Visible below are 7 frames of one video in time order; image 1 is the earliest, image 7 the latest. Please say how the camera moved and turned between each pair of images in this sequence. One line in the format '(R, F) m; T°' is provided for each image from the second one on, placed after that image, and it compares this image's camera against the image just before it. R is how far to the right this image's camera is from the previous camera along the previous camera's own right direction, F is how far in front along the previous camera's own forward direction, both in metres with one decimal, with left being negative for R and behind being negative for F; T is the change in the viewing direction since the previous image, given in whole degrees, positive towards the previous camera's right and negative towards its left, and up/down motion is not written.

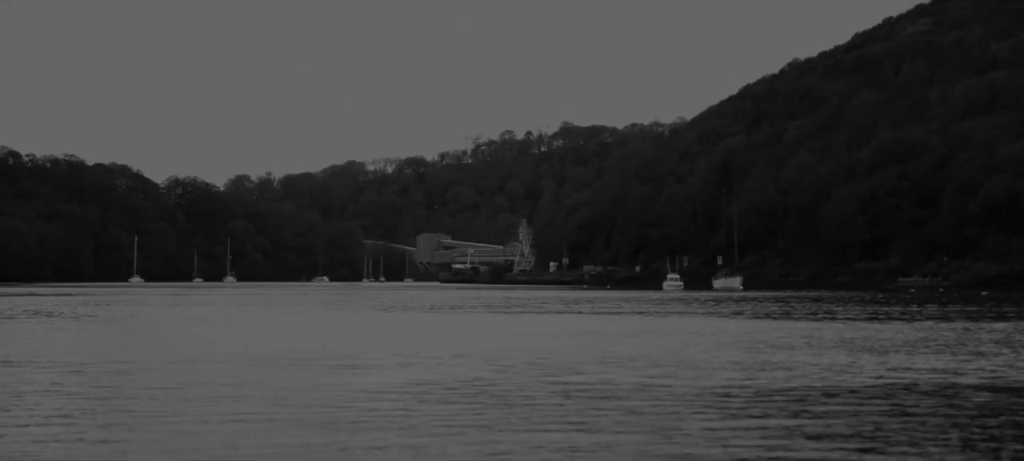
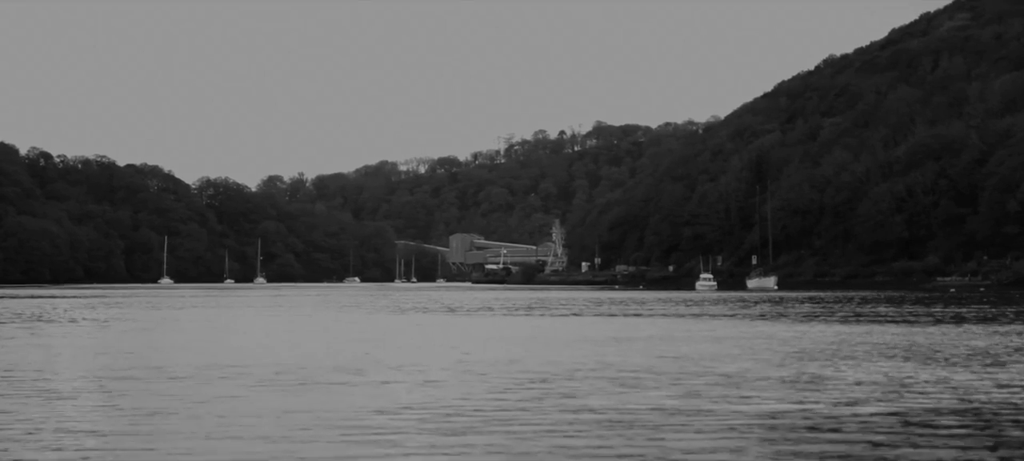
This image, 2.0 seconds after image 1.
(+0.3, +2.2) m; -1°
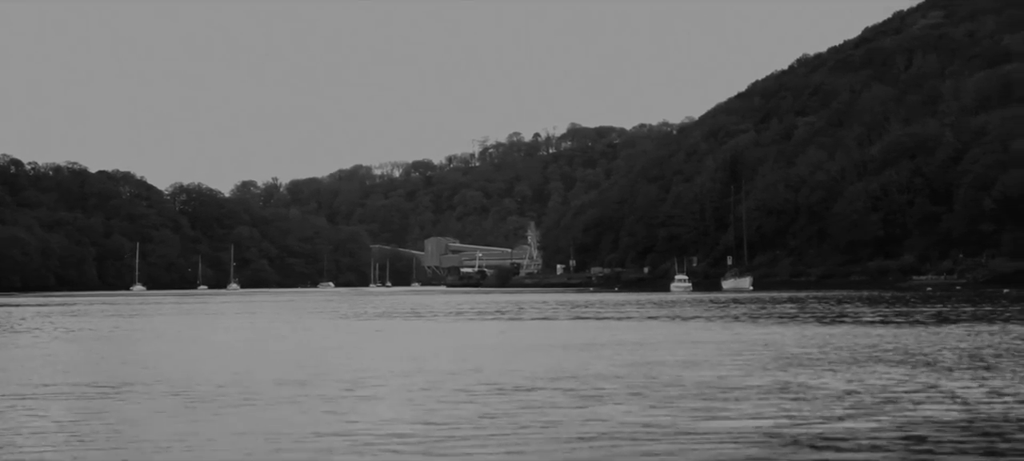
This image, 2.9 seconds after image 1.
(+0.2, +1.1) m; +1°
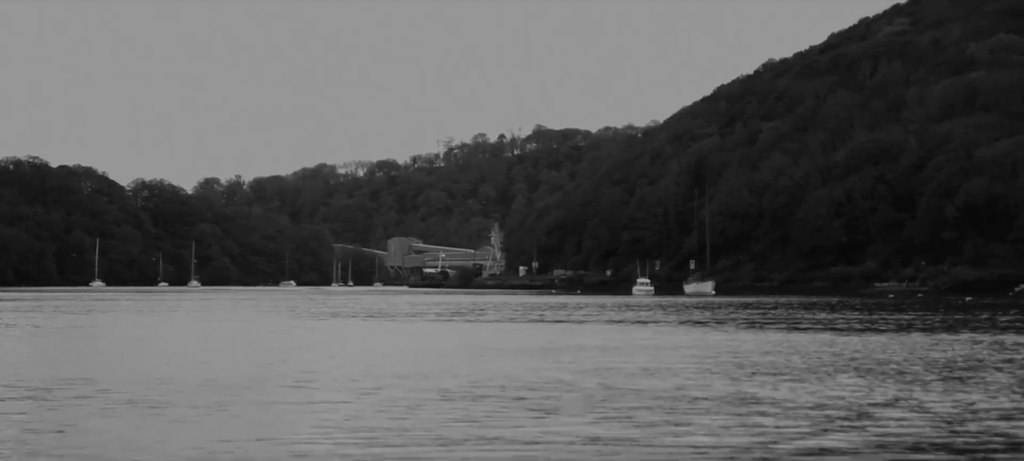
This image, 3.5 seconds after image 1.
(+0.1, +0.7) m; +1°
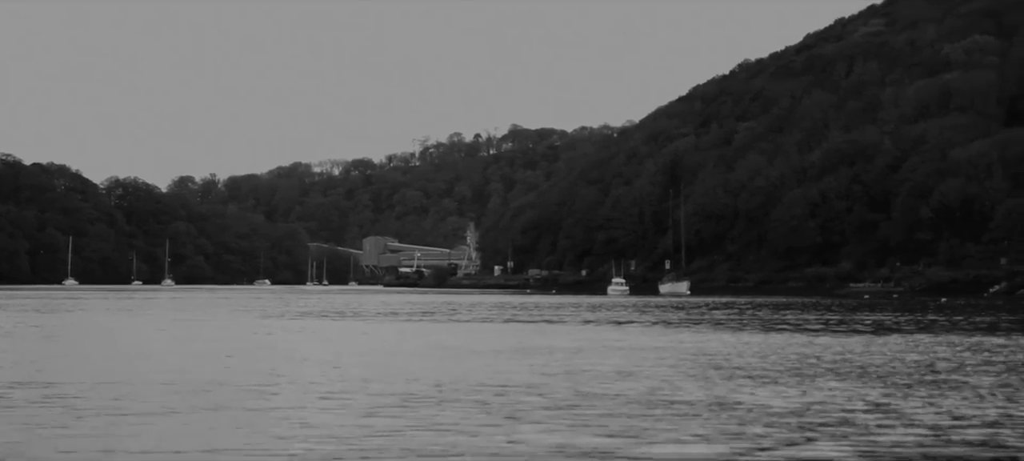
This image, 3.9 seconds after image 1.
(+0.1, +0.4) m; +1°
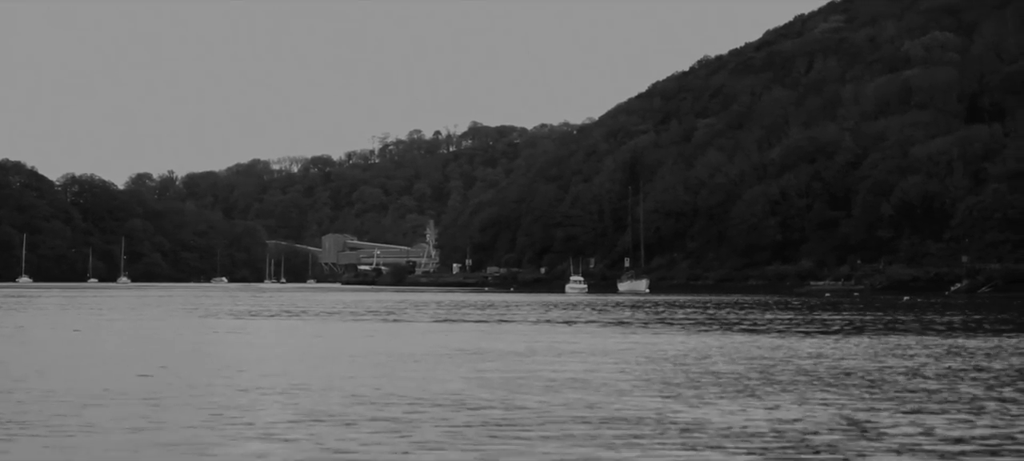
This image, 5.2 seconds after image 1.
(+0.2, +1.4) m; +1°
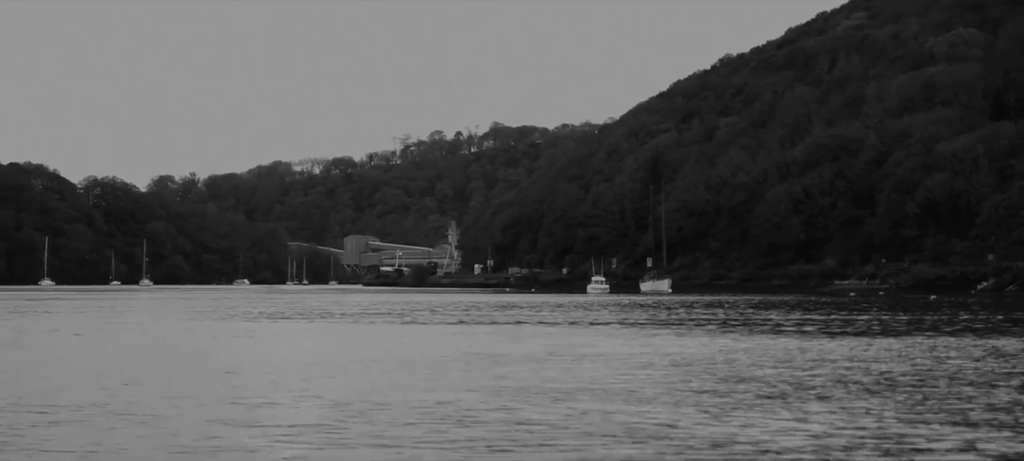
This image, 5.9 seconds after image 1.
(+0.1, +0.8) m; -1°
